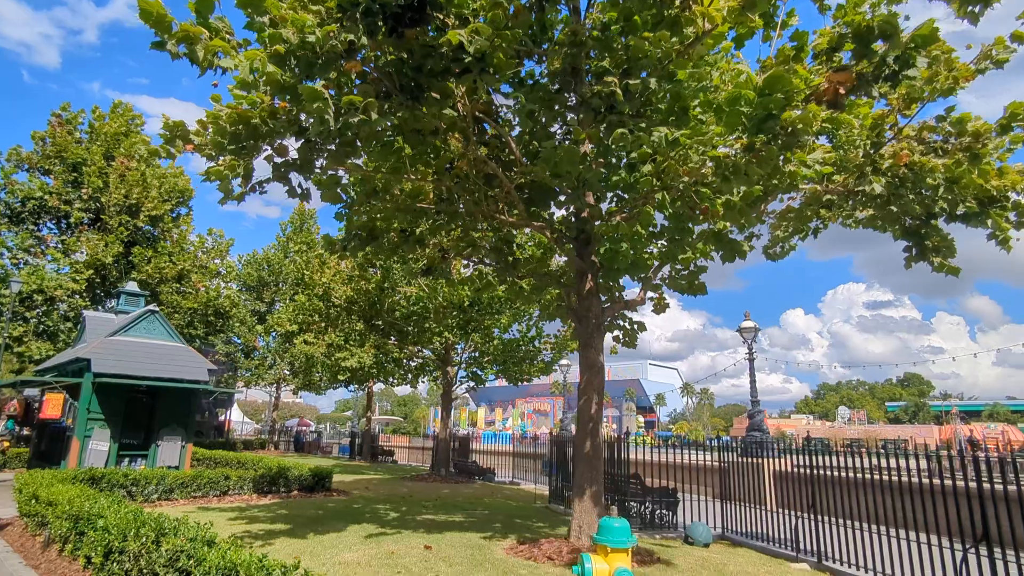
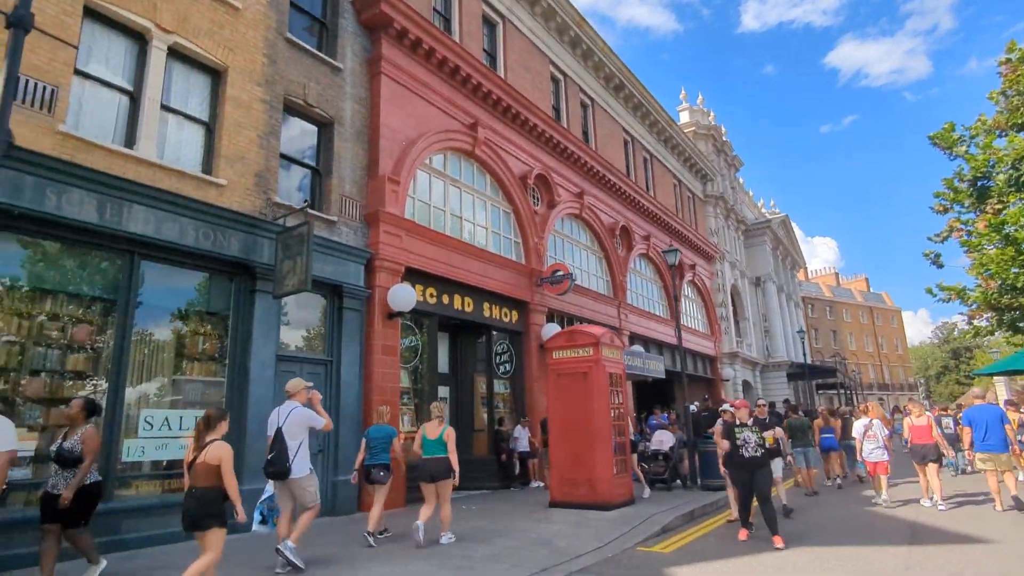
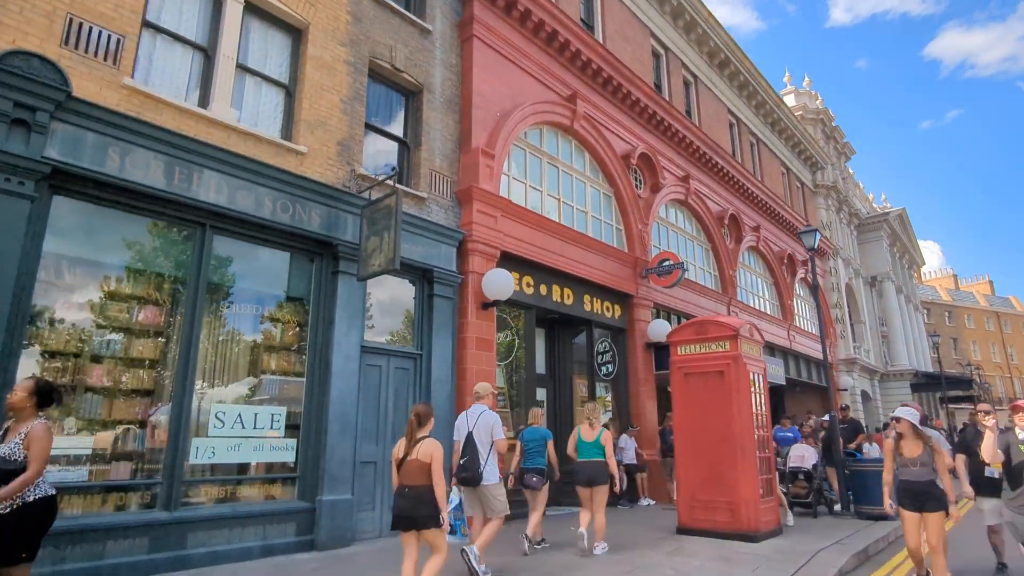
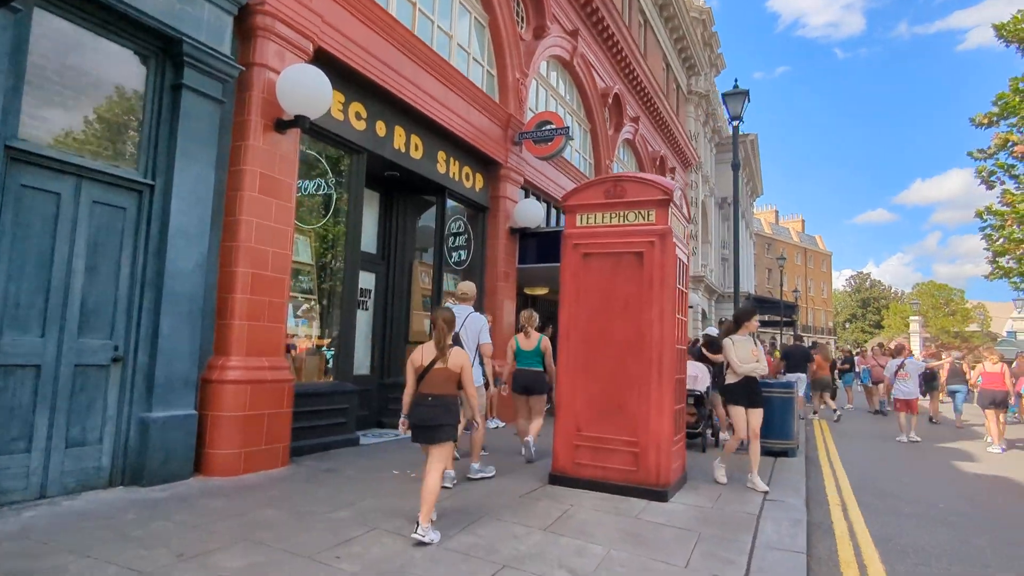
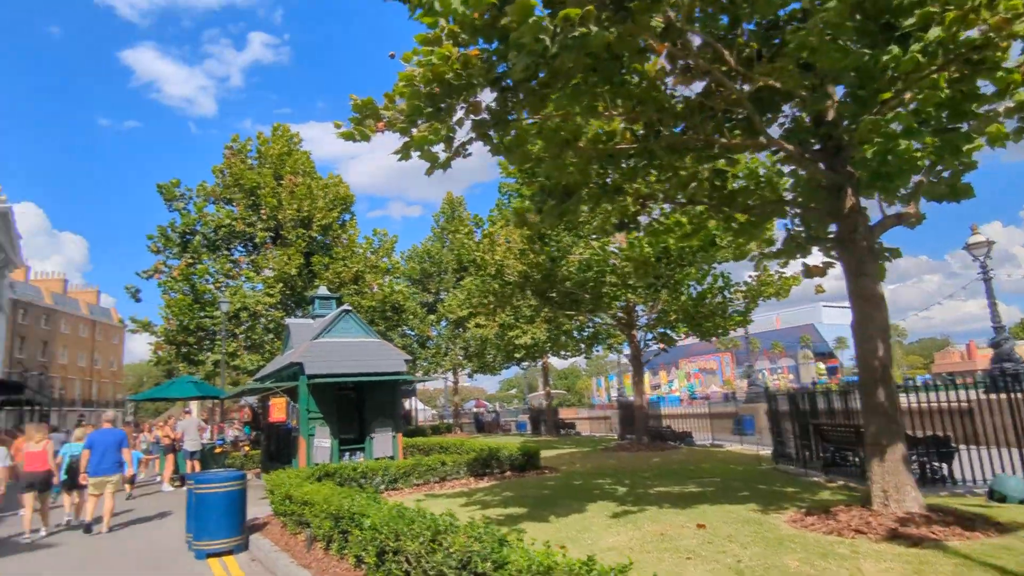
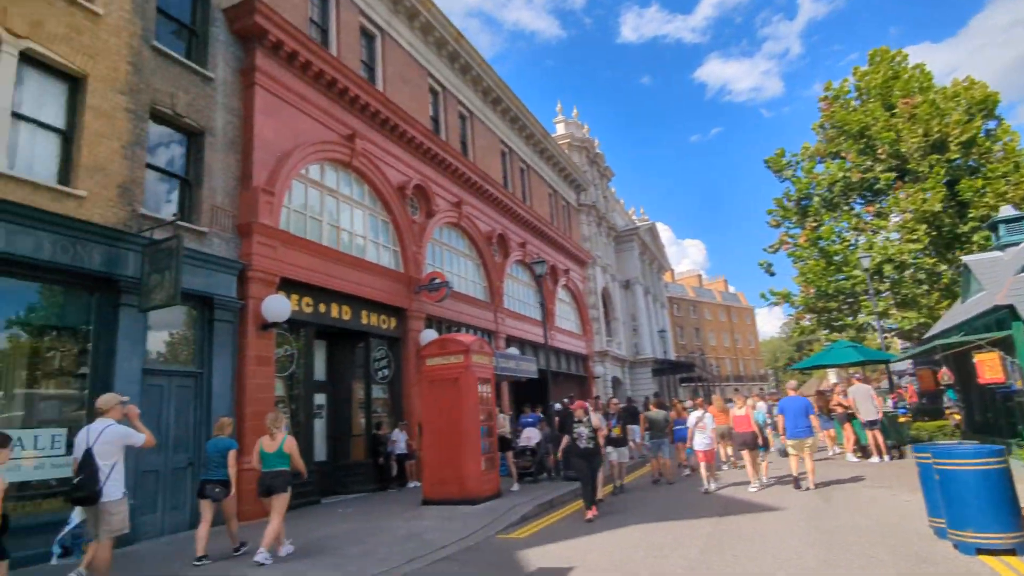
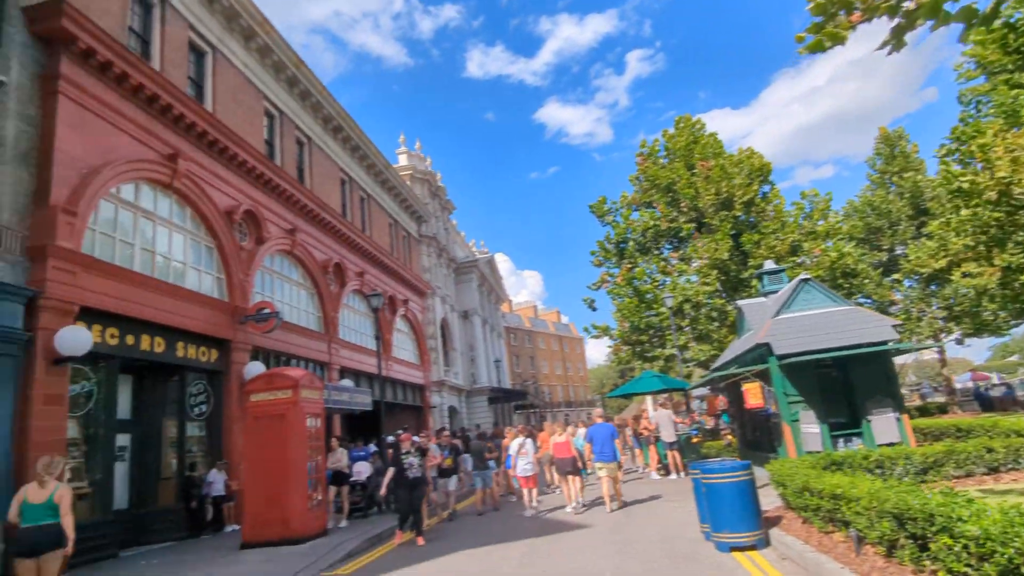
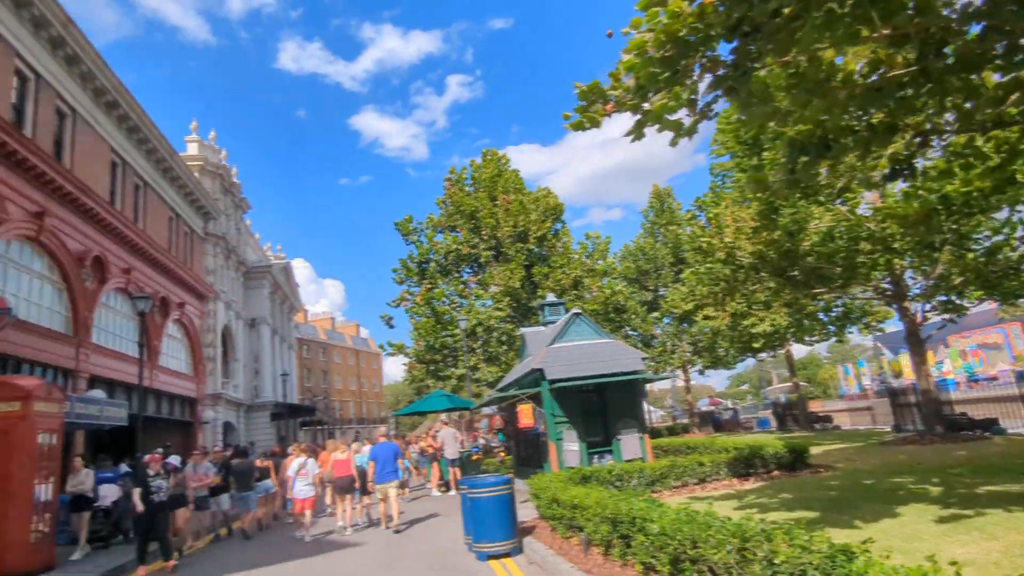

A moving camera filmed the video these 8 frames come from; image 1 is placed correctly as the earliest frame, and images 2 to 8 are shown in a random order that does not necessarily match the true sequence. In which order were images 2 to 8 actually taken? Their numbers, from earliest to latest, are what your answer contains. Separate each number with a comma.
5, 8, 7, 6, 2, 3, 4
